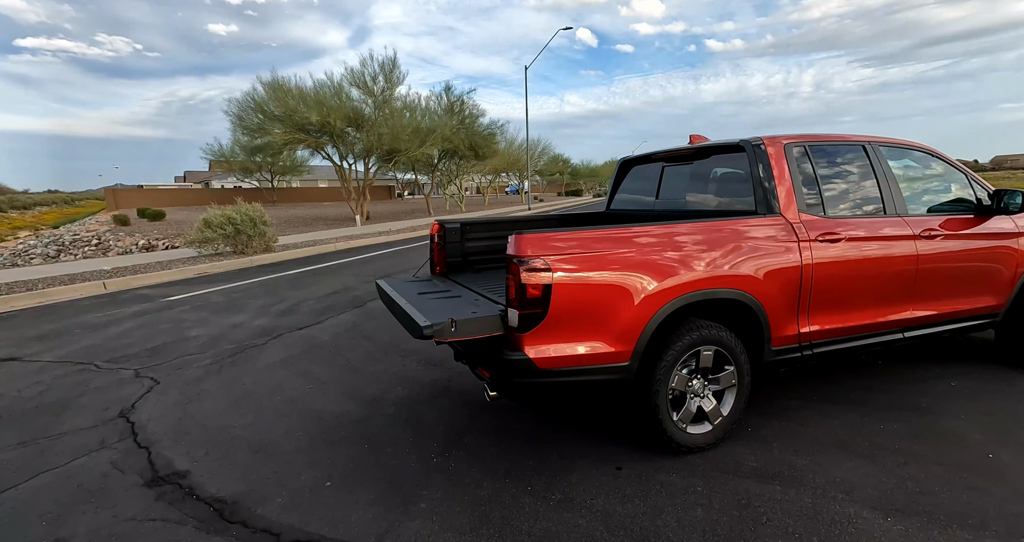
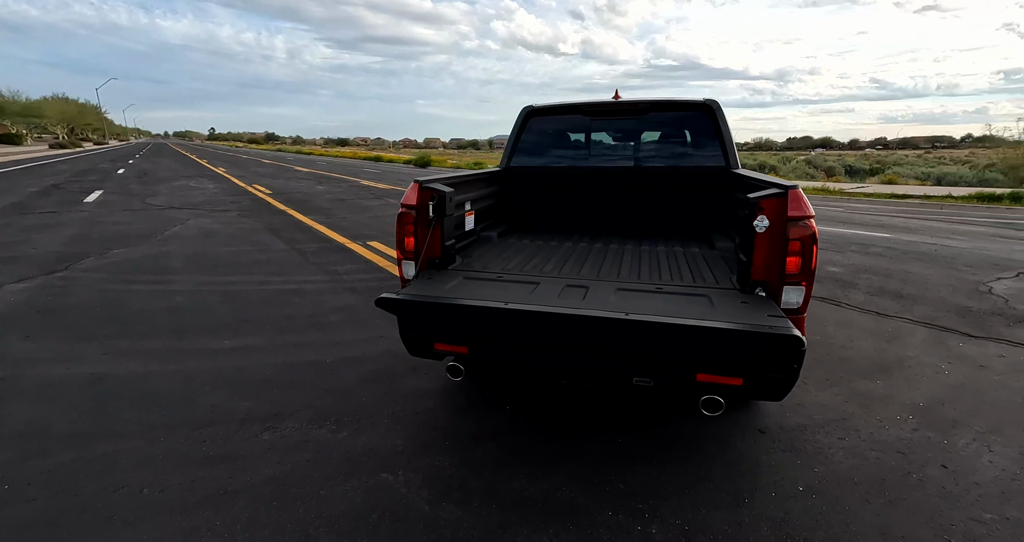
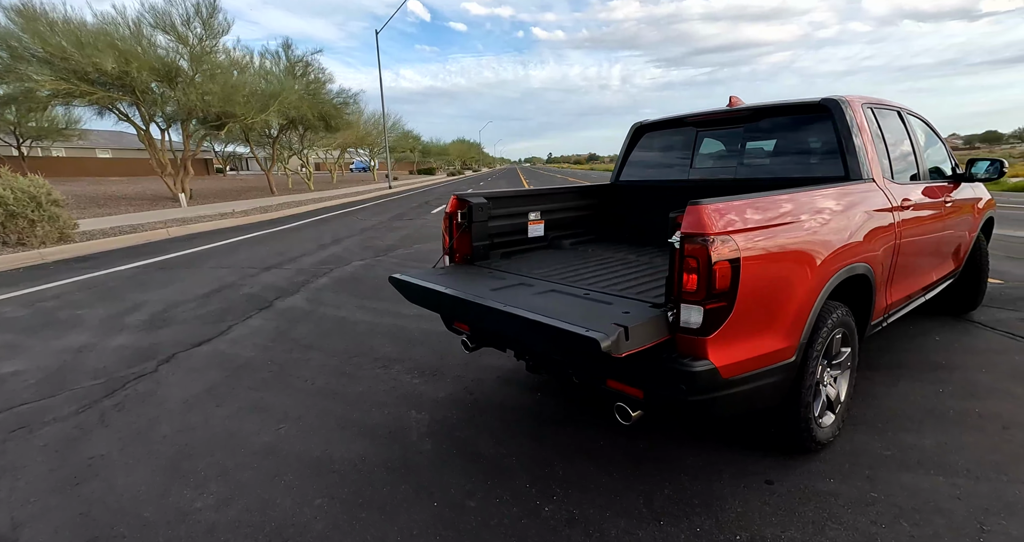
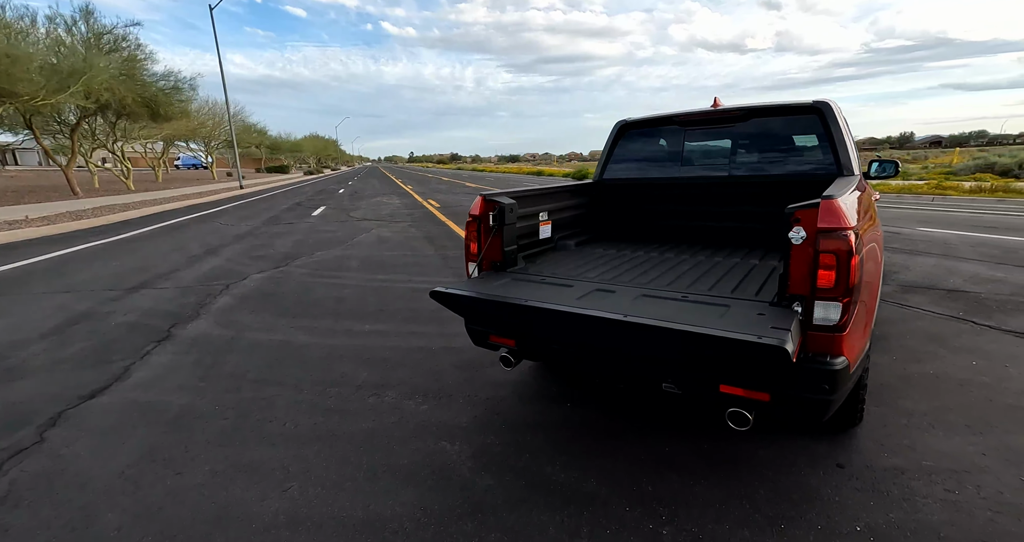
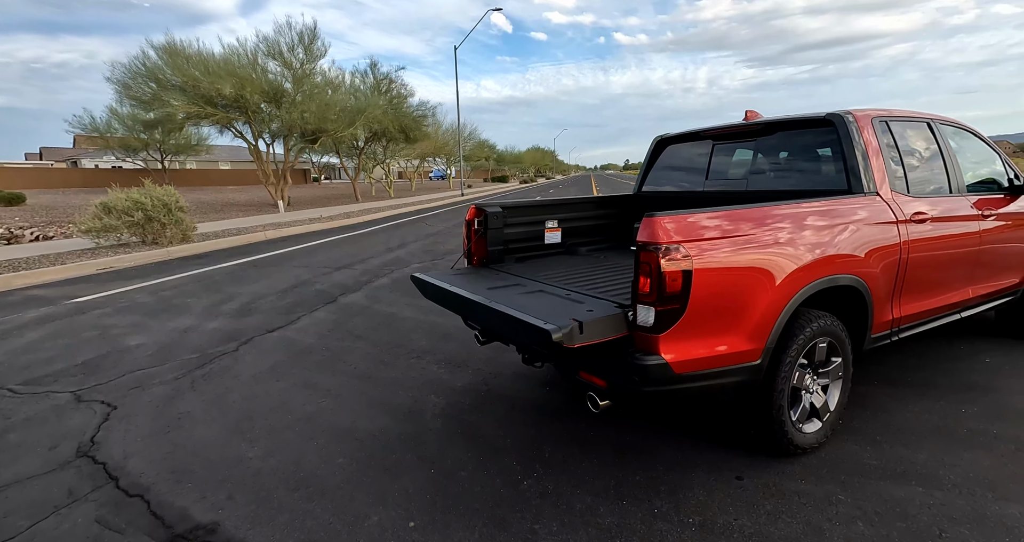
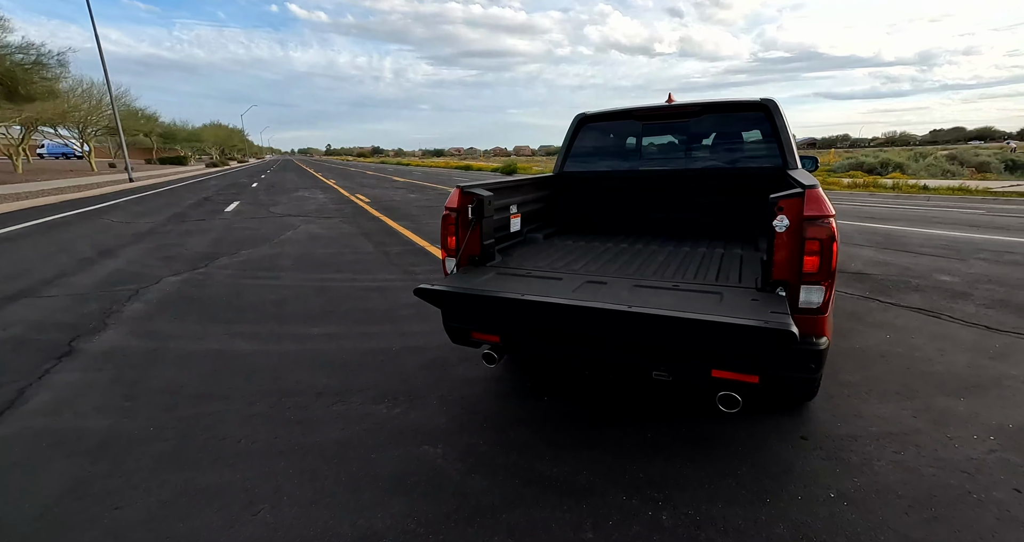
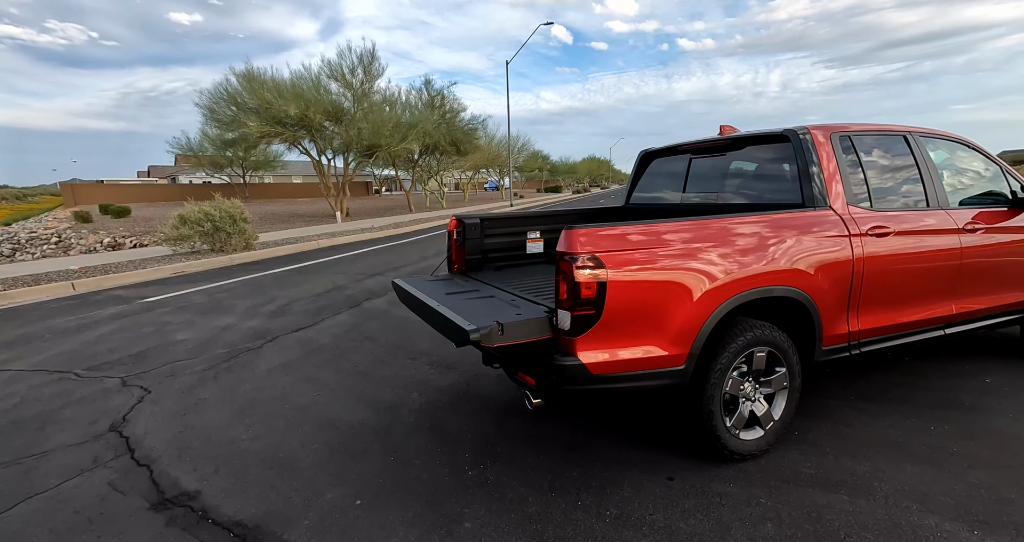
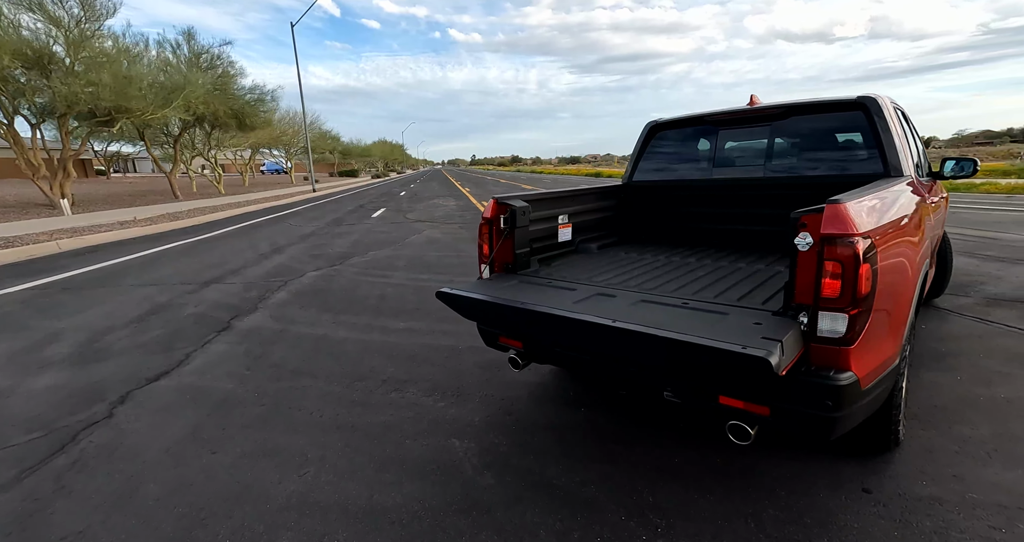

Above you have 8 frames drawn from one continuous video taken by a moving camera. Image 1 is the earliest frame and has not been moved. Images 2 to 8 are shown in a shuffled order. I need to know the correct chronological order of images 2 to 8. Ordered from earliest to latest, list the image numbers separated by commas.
7, 5, 3, 8, 4, 6, 2
